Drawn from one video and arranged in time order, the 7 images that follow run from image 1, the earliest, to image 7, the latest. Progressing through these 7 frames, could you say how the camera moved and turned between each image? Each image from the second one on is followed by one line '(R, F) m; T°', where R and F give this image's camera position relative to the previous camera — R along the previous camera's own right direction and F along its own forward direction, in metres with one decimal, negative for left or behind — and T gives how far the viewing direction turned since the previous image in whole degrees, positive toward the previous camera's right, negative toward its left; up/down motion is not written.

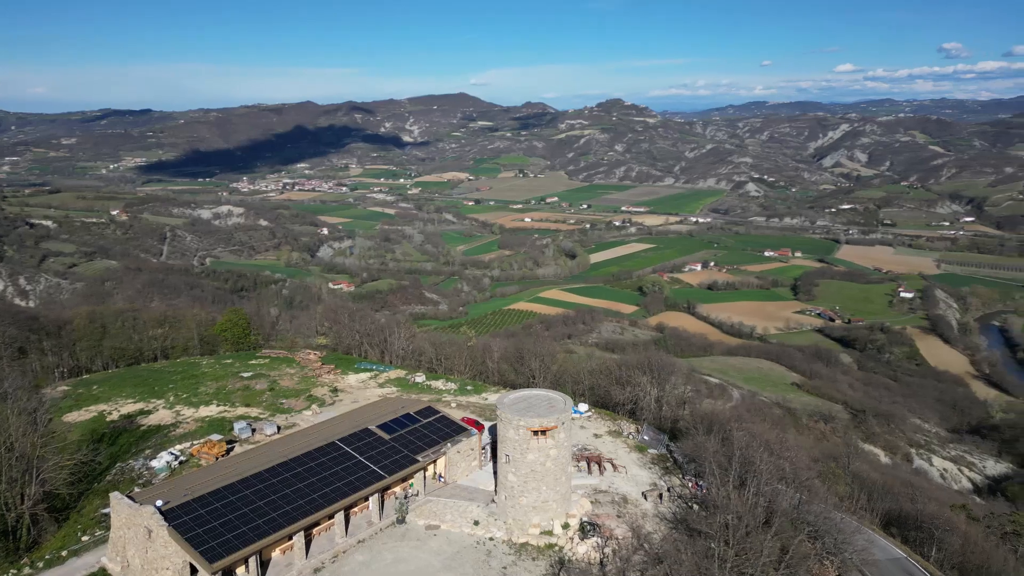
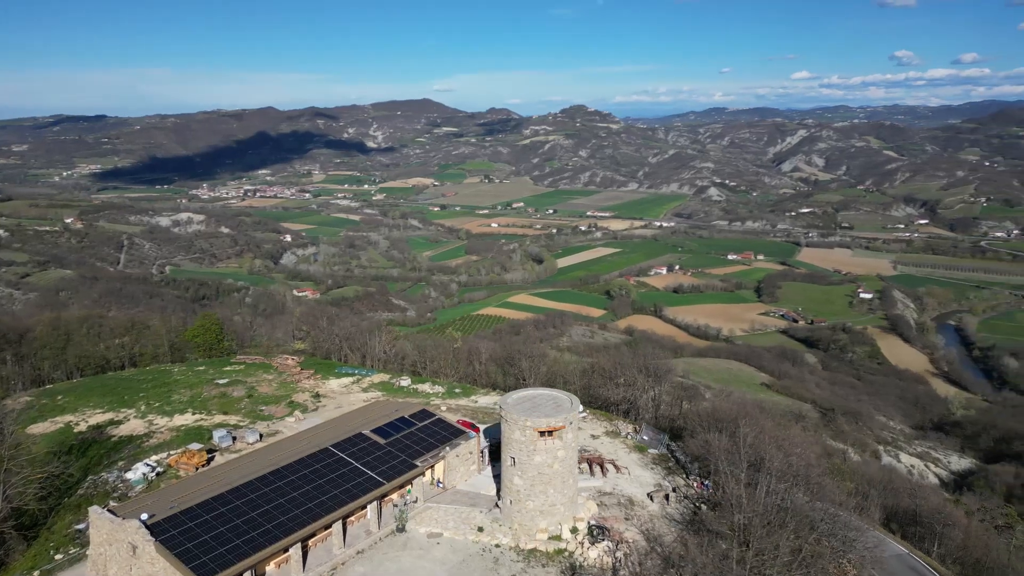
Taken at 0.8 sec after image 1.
(-0.6, +0.5) m; +3°
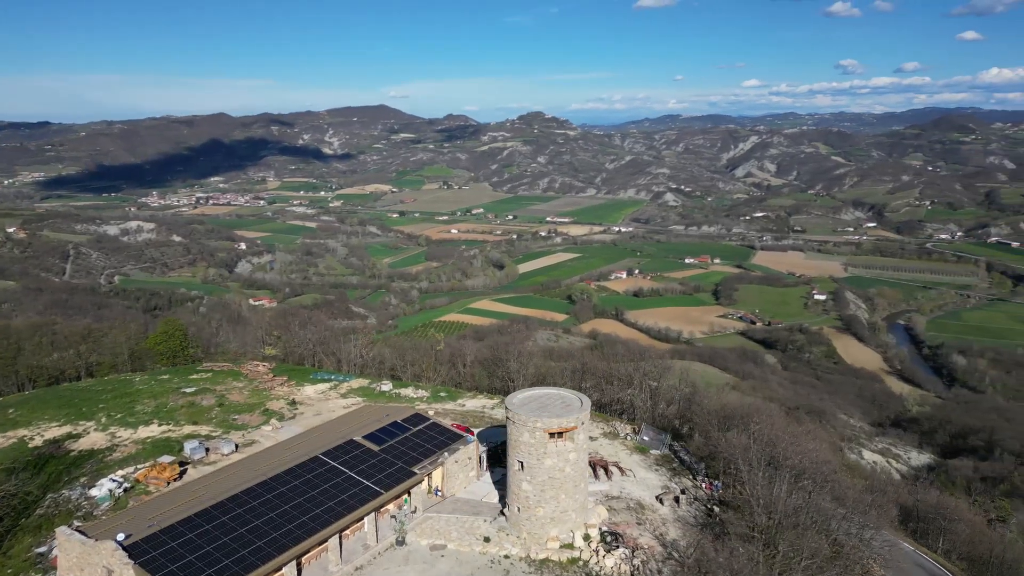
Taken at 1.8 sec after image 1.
(-0.7, +0.7) m; +3°
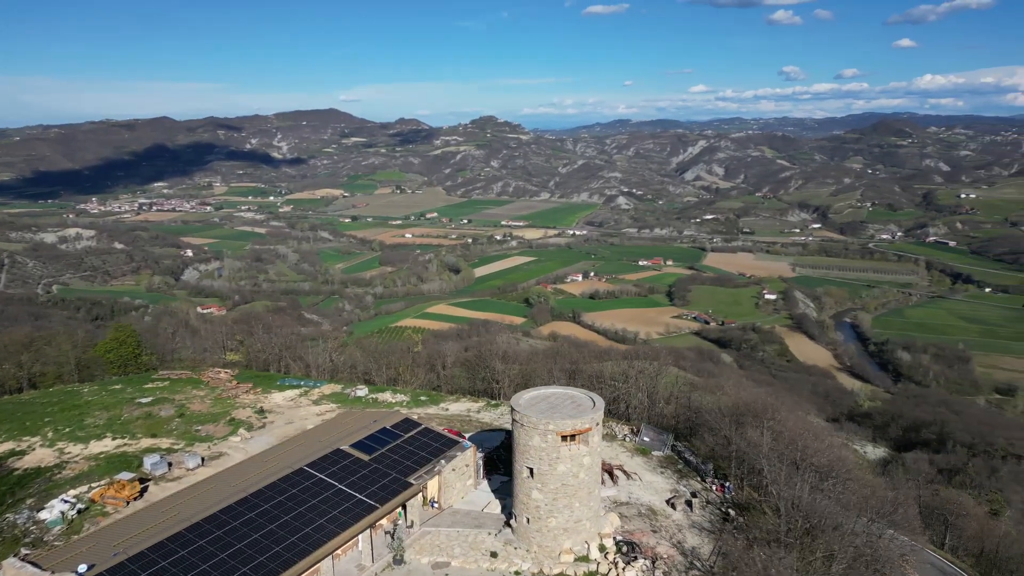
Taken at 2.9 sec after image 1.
(-0.7, +1.0) m; +4°
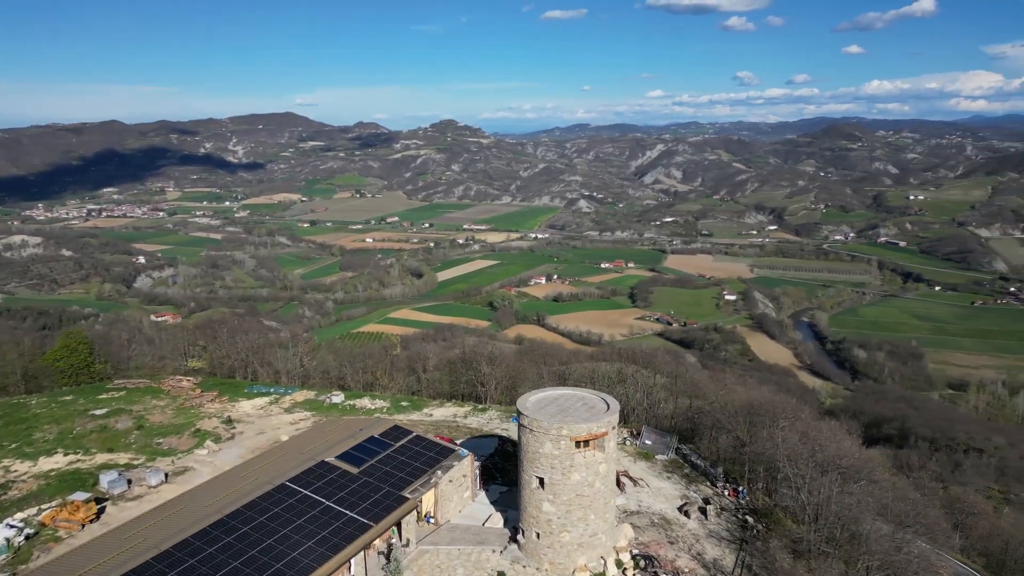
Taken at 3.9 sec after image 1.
(-0.6, +1.0) m; +3°
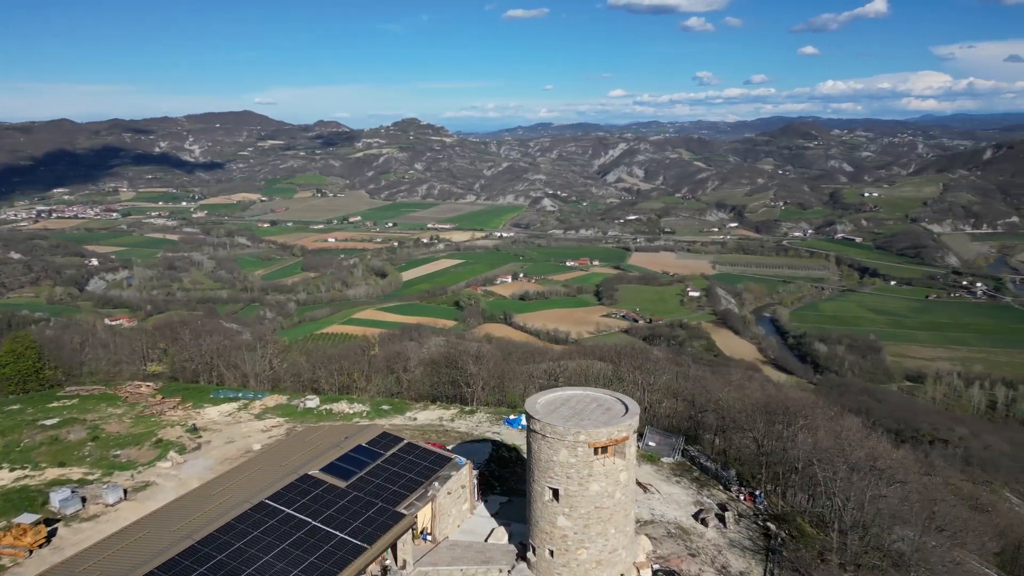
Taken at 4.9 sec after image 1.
(-0.5, +1.0) m; +3°
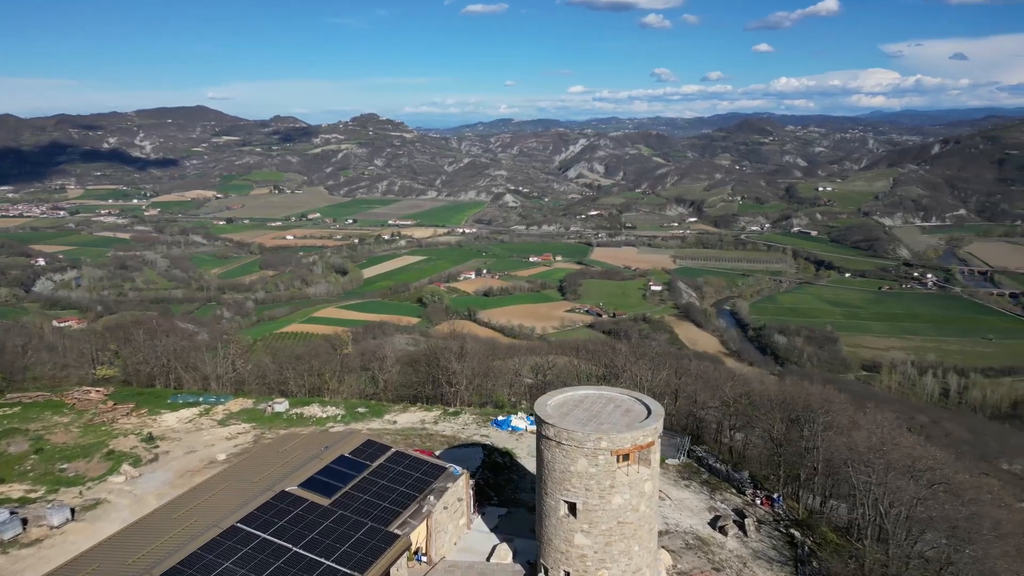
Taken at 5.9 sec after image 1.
(-0.5, +1.0) m; +3°
